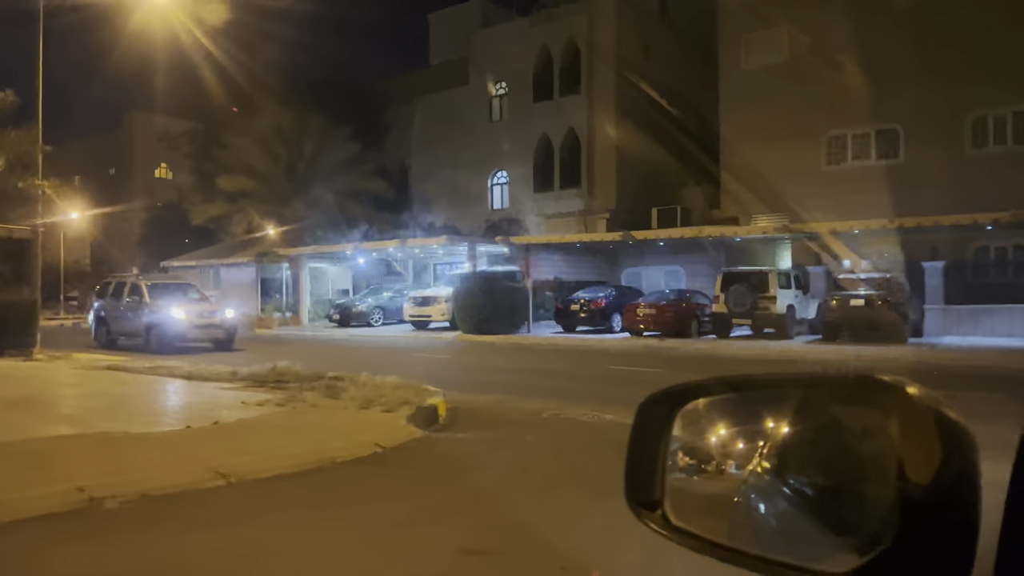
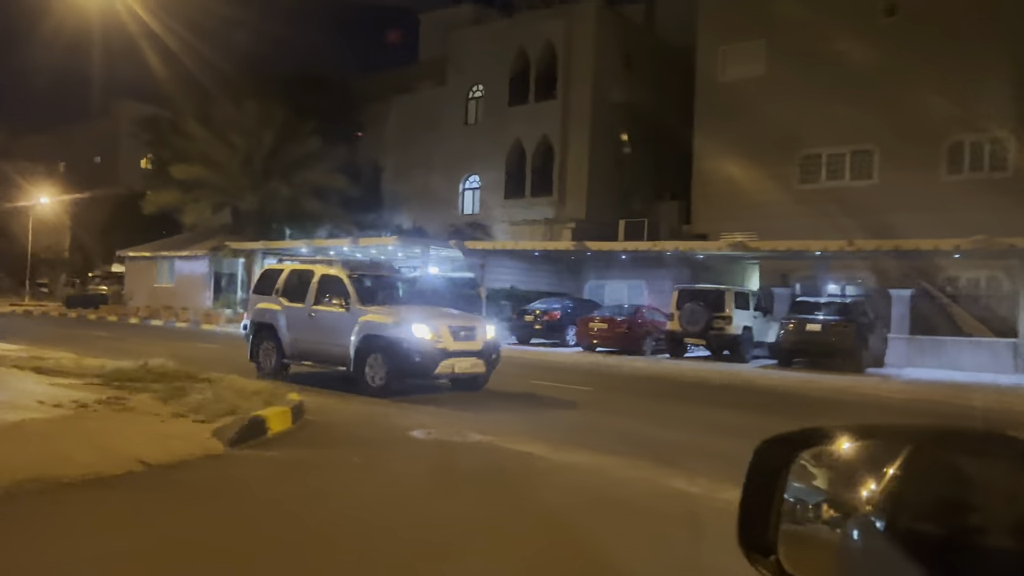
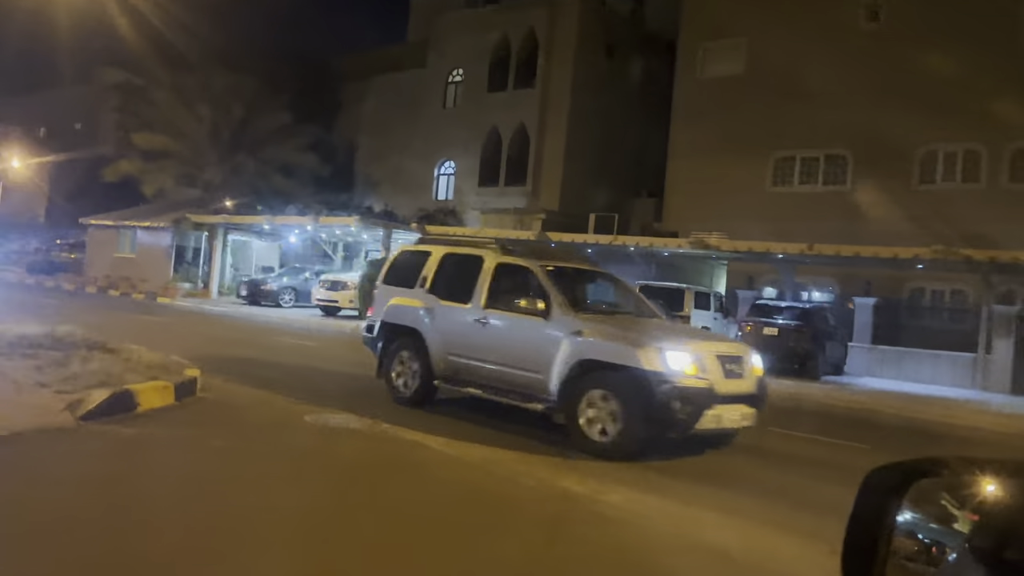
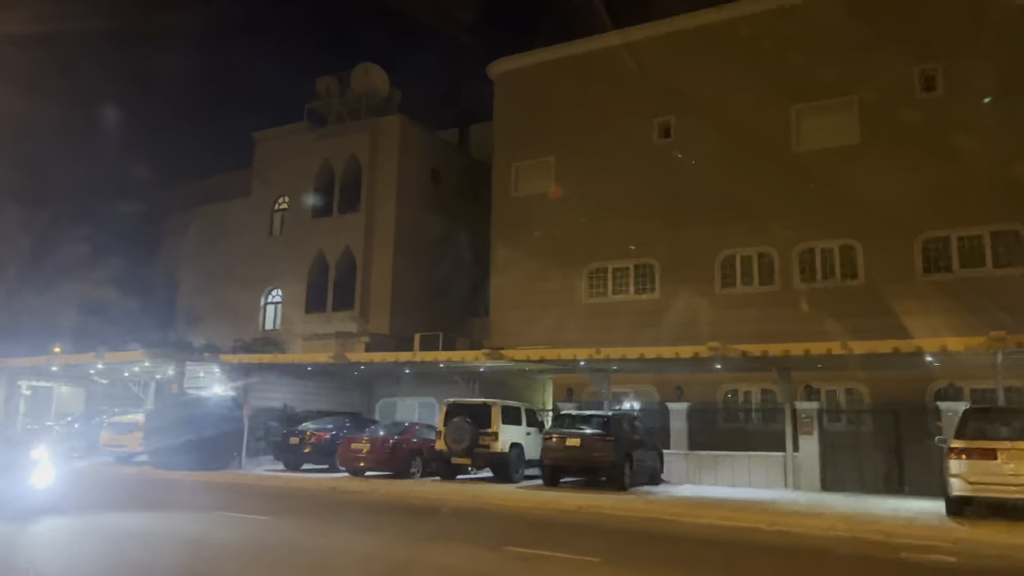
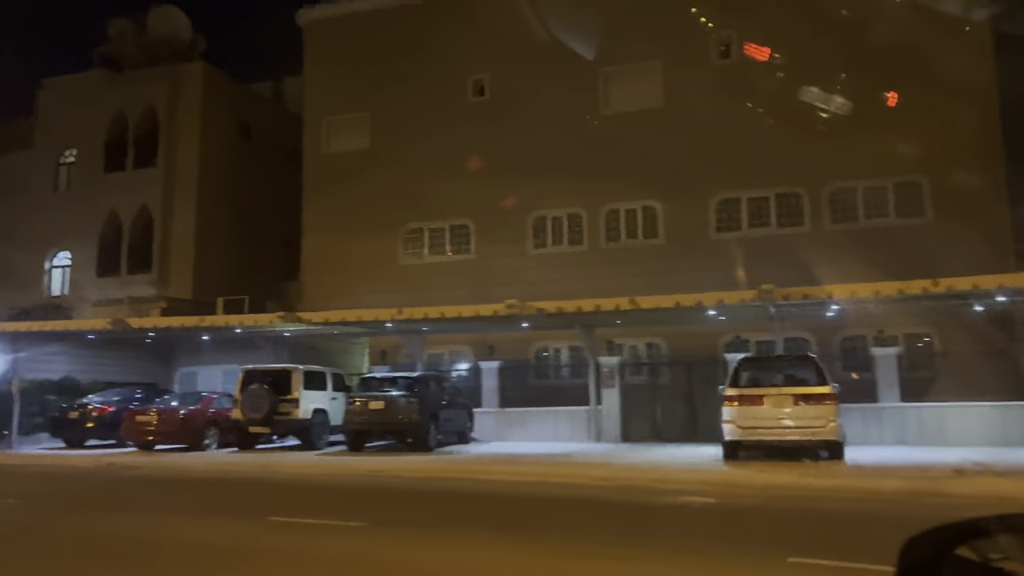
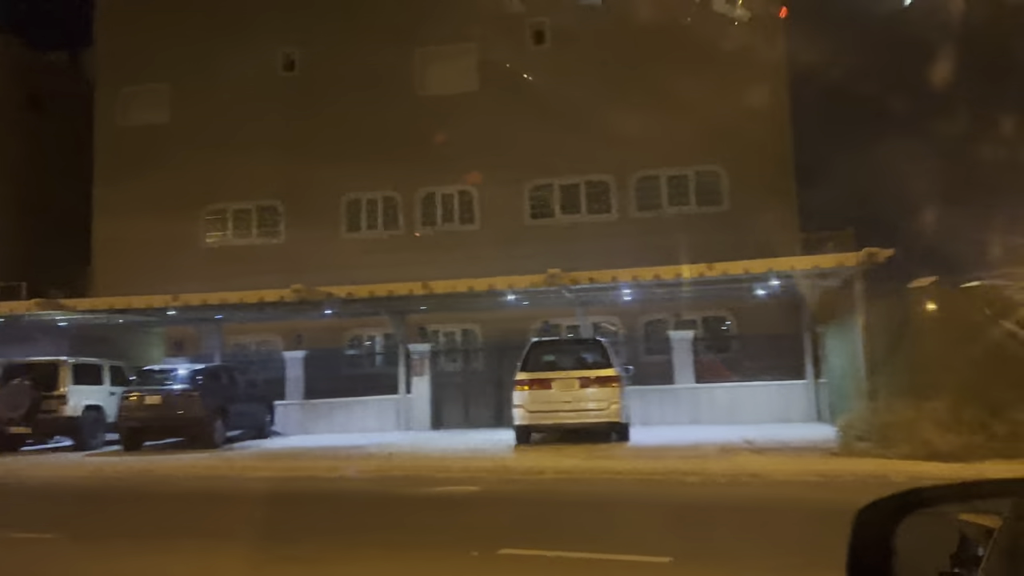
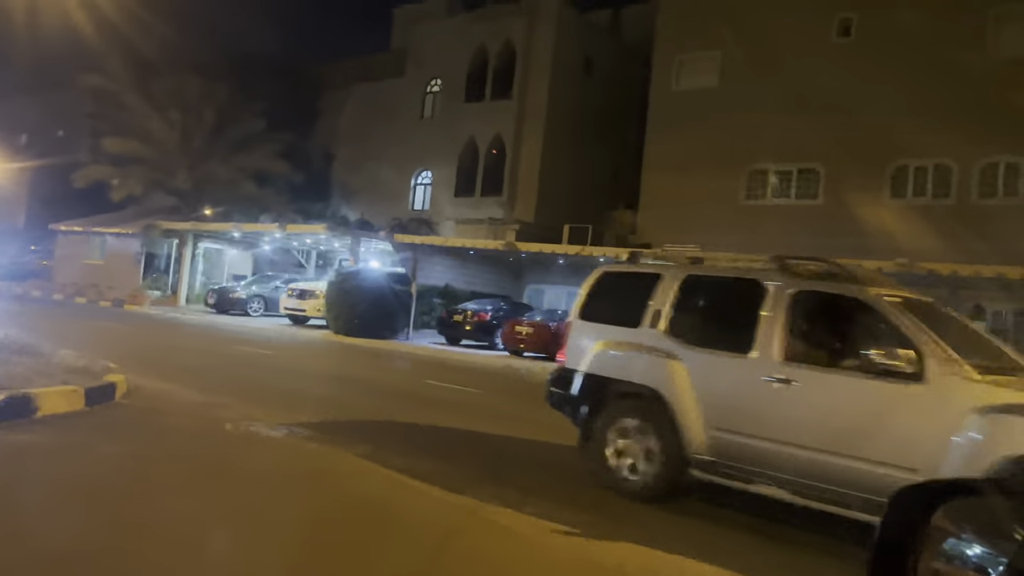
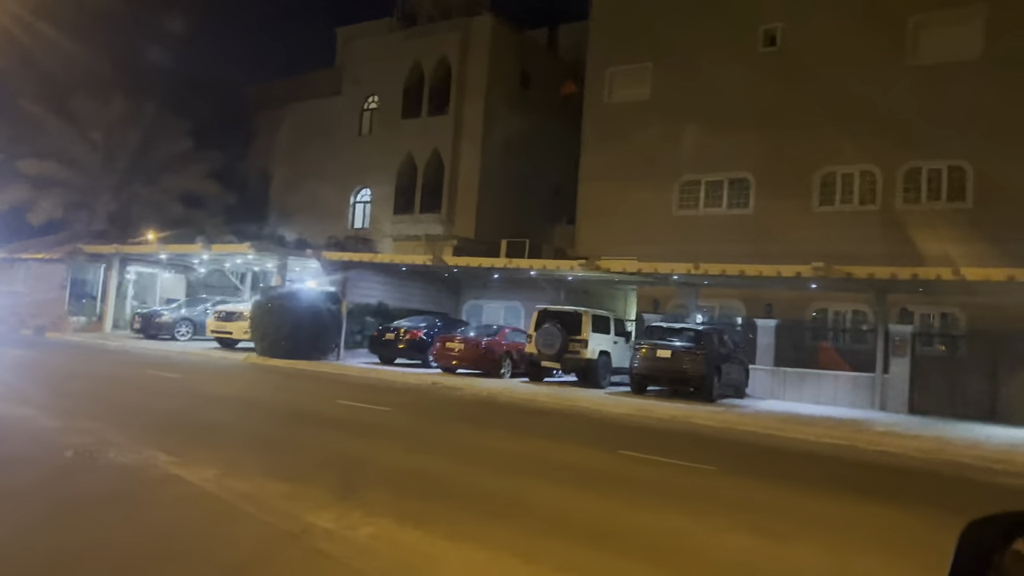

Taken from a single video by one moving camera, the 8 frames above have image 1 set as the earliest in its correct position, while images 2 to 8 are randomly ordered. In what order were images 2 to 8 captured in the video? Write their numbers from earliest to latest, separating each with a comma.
2, 3, 7, 8, 4, 5, 6
